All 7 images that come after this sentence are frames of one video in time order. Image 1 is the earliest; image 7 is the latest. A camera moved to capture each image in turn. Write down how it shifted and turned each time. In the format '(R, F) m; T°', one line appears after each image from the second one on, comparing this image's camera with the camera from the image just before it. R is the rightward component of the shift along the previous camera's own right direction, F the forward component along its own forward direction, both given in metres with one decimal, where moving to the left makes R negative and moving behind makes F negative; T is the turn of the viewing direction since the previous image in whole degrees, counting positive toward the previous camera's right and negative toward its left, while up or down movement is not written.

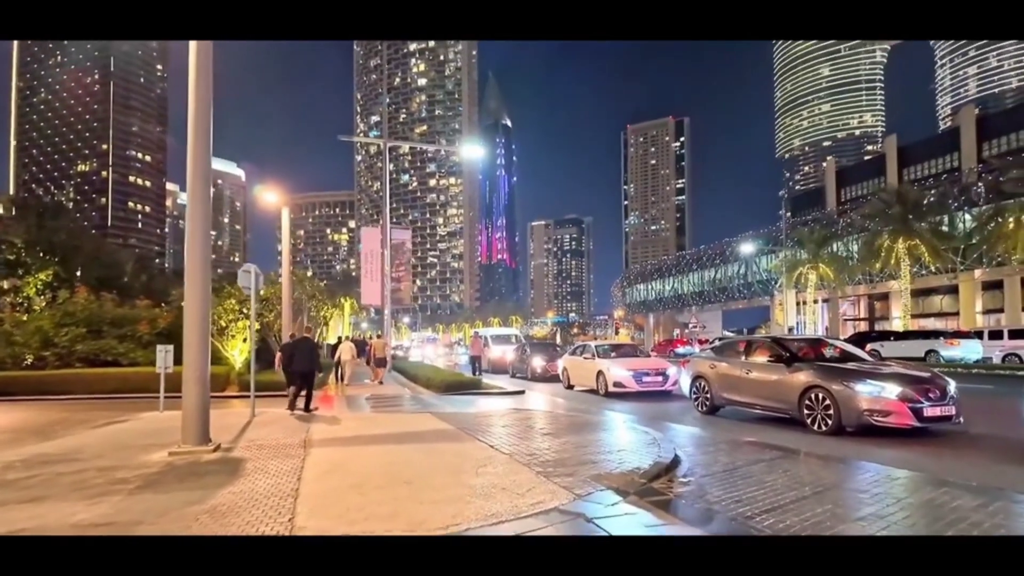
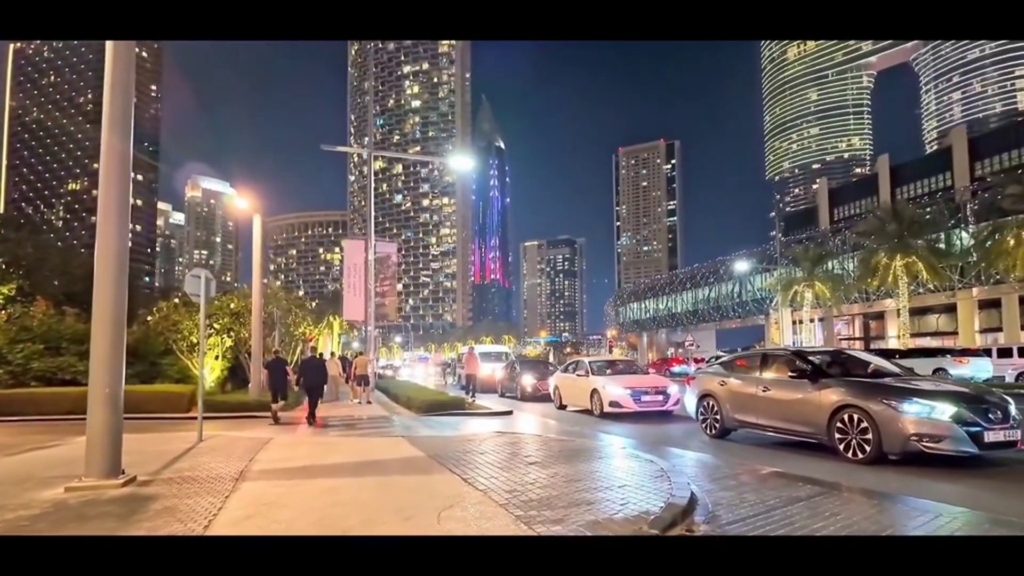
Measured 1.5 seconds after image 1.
(+0.2, +1.3) m; +1°
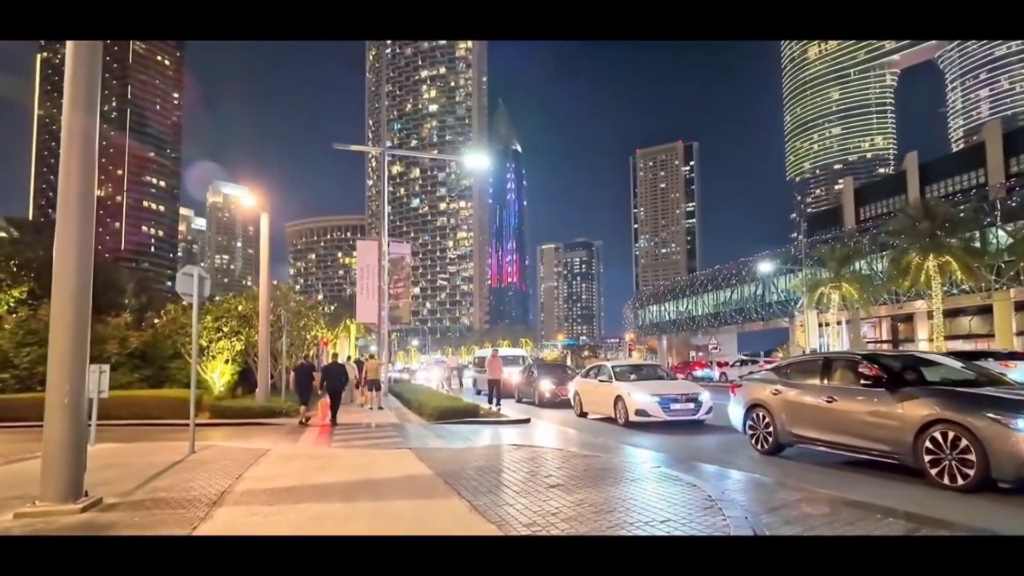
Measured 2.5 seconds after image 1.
(0.0, +1.0) m; -2°
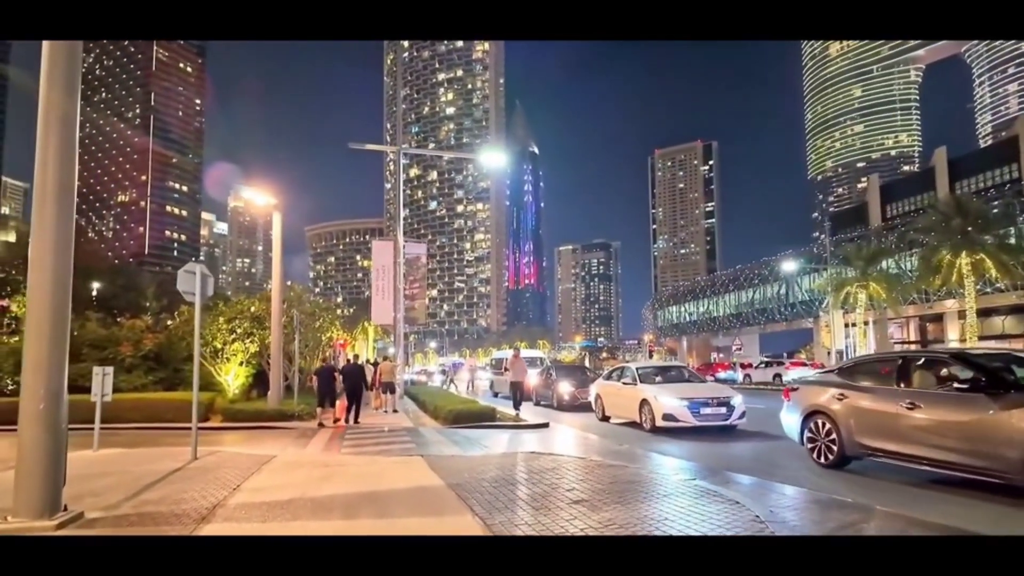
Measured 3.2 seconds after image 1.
(0.0, +0.6) m; -2°
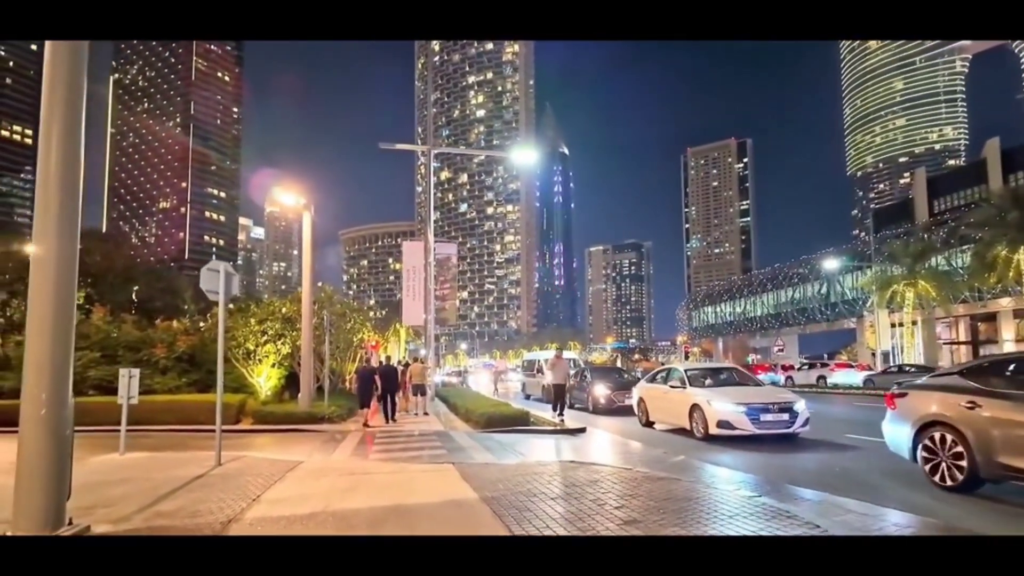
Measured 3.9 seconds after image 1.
(-0.1, +0.6) m; -3°
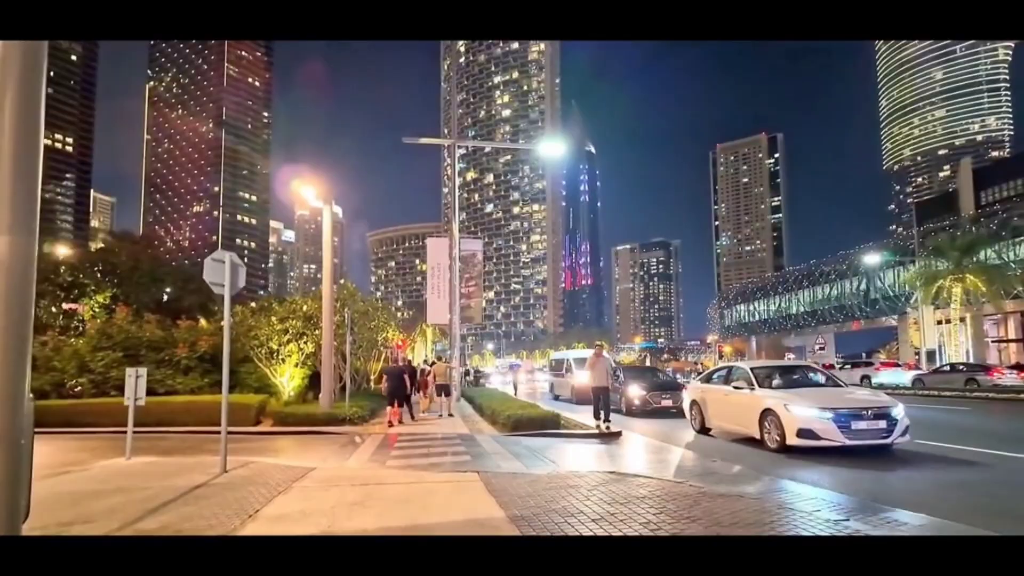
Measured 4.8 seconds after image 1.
(0.0, +0.9) m; -3°
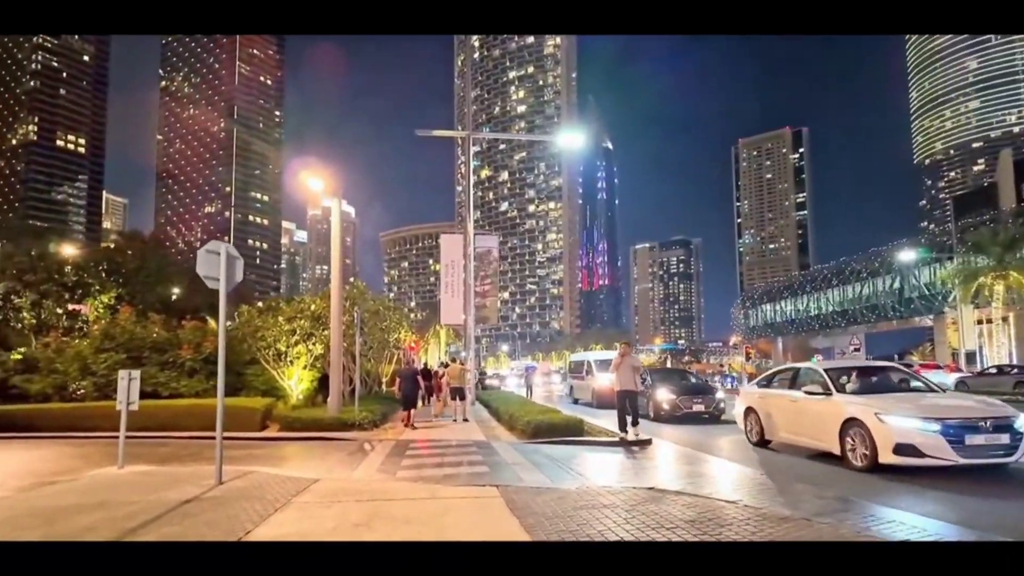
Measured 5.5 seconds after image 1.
(+0.1, +1.2) m; -2°
